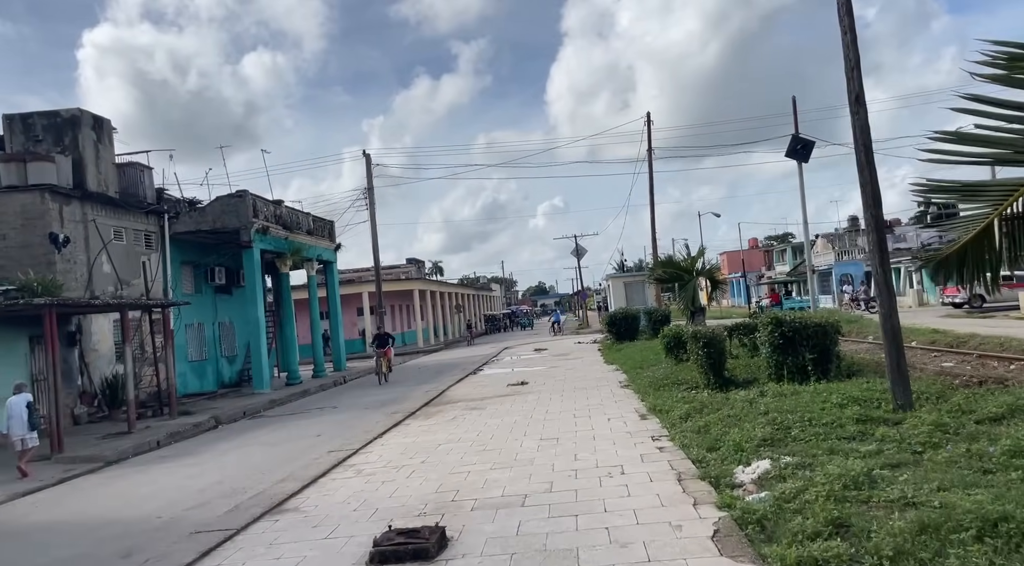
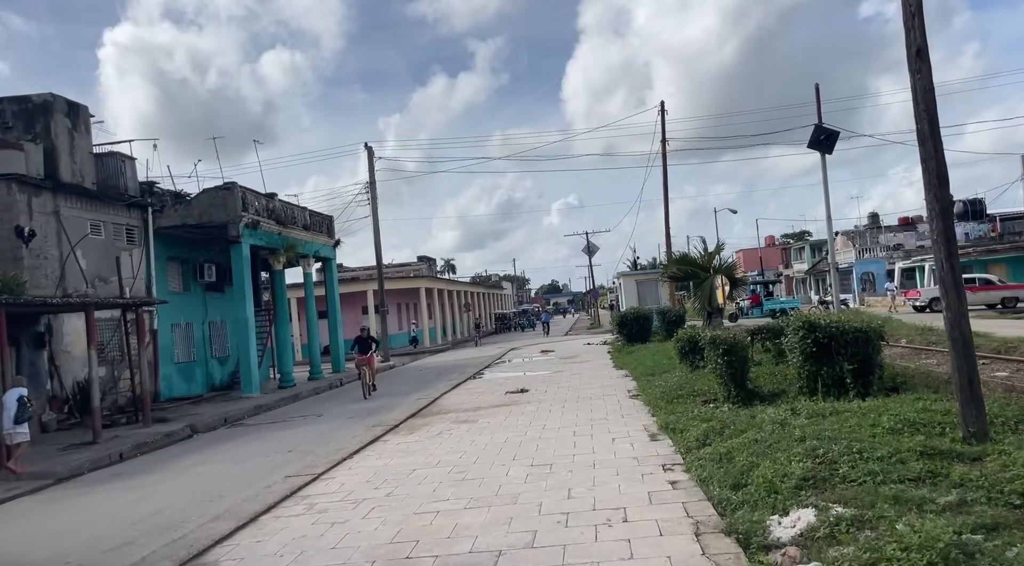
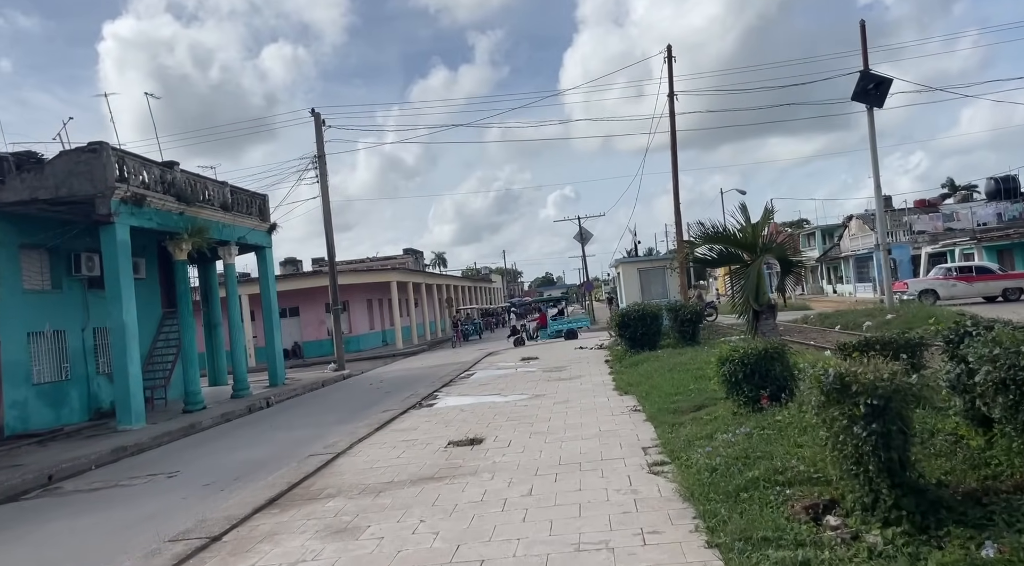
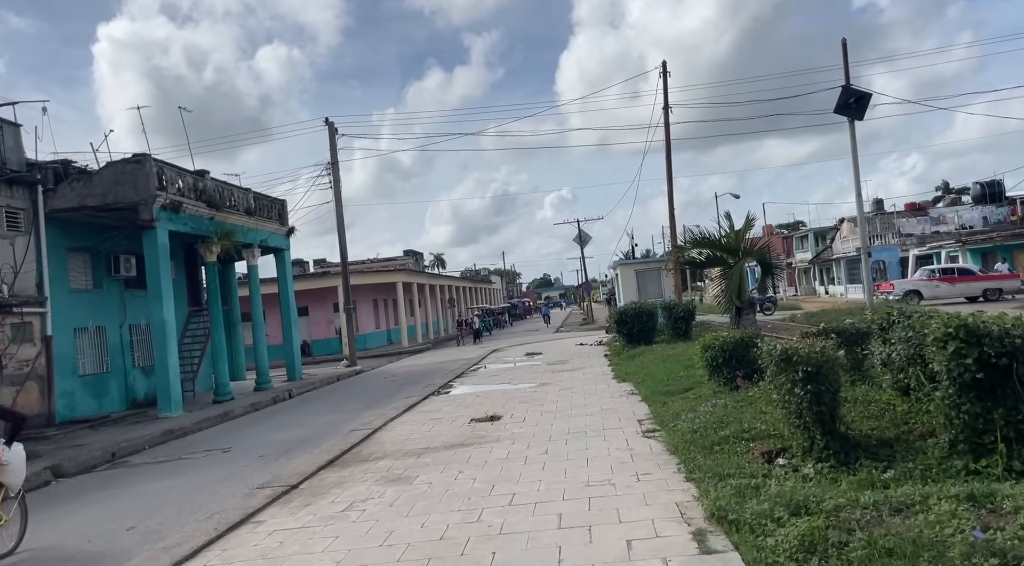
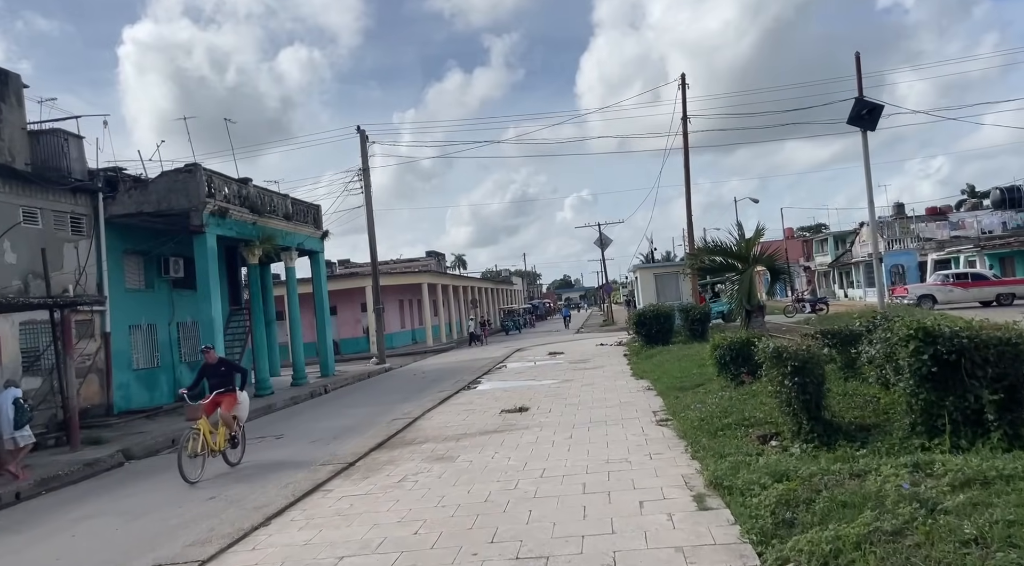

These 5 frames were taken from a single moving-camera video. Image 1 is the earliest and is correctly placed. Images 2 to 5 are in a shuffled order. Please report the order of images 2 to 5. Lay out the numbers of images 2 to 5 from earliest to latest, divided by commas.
2, 5, 4, 3
